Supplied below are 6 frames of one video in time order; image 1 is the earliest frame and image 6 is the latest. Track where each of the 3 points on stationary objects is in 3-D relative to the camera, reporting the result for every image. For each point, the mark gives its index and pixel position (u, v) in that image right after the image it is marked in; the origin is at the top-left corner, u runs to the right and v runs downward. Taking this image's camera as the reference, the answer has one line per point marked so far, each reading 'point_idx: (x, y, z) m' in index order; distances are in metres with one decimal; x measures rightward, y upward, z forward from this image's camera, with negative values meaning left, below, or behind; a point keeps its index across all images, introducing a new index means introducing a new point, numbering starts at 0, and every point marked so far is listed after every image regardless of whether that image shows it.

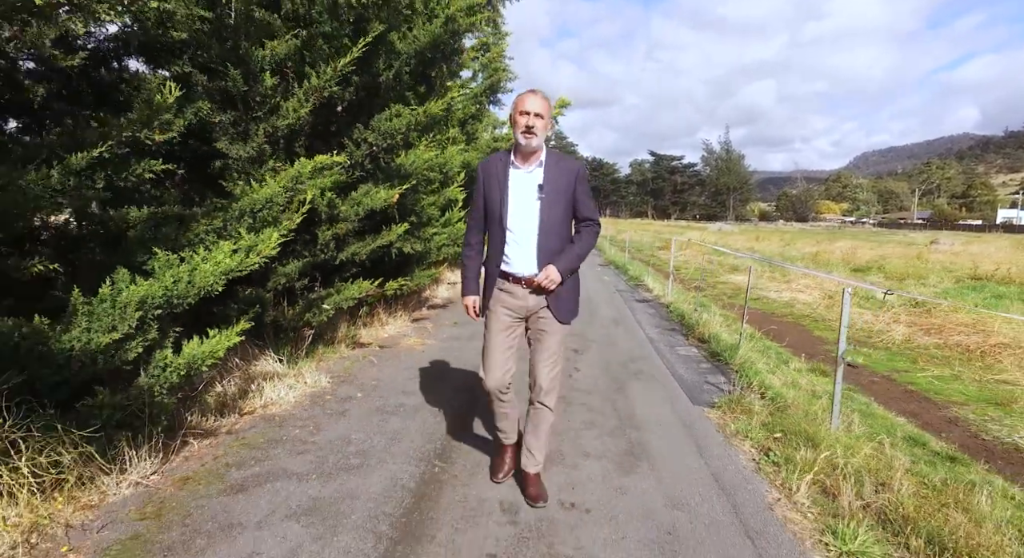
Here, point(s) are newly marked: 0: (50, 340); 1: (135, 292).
0: (-2.2, -0.3, +2.7) m
1: (-1.9, -0.1, +3.0) m
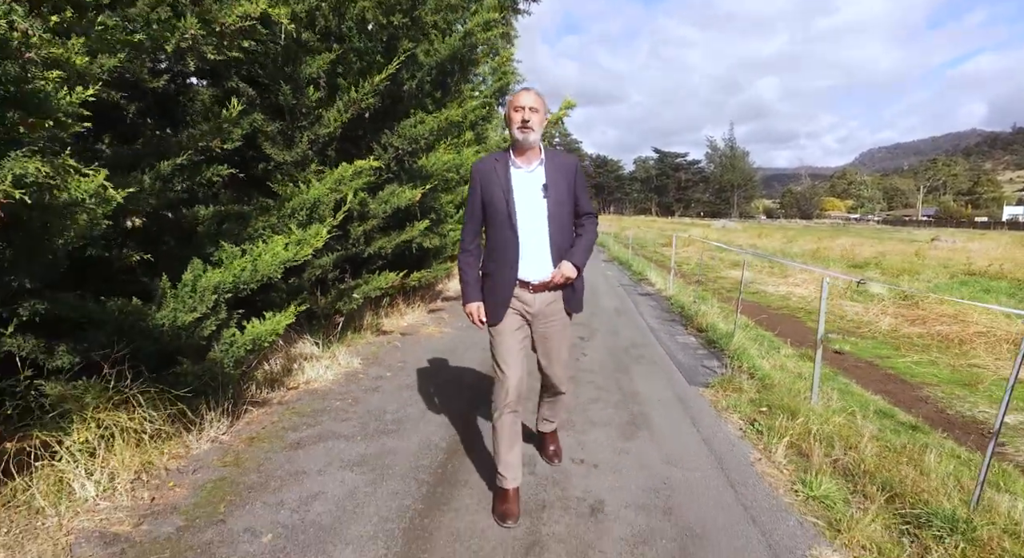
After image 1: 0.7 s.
0: (-2.1, -0.2, +3.3) m
1: (-1.8, 0.0, +3.5) m
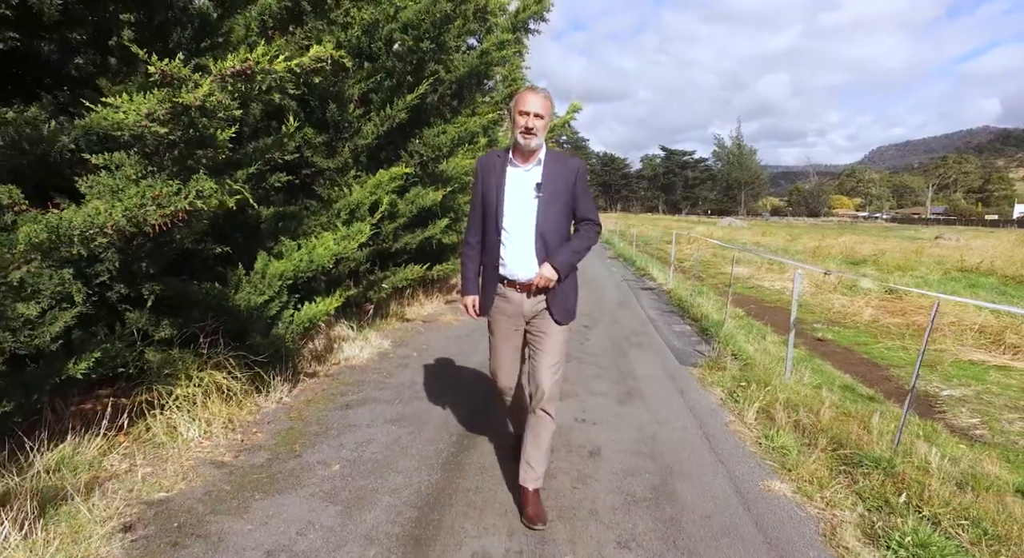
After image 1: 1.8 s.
0: (-2.0, -0.1, +4.1) m
1: (-1.7, +0.1, +4.3) m
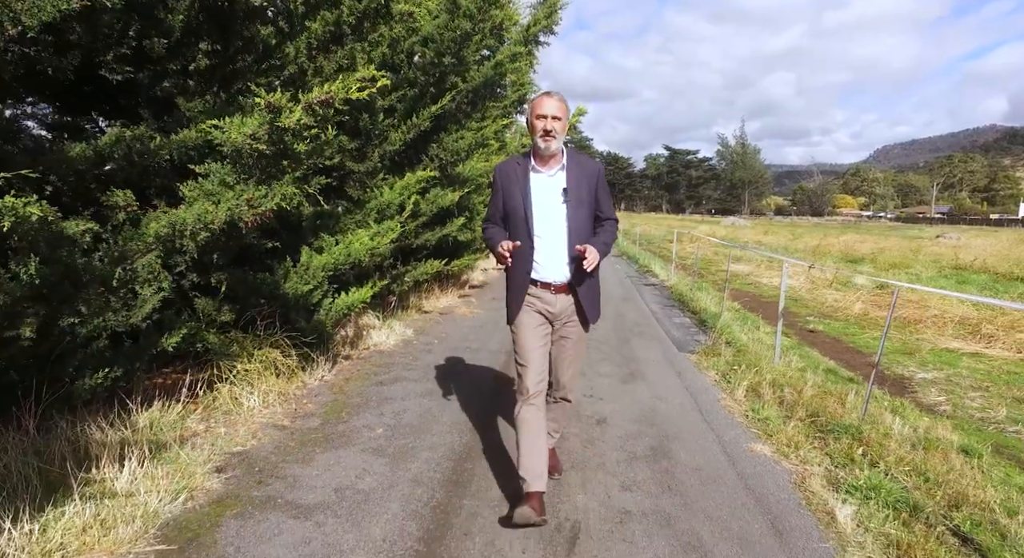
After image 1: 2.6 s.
0: (-1.8, -0.1, +4.7) m
1: (-1.6, +0.2, +4.9) m
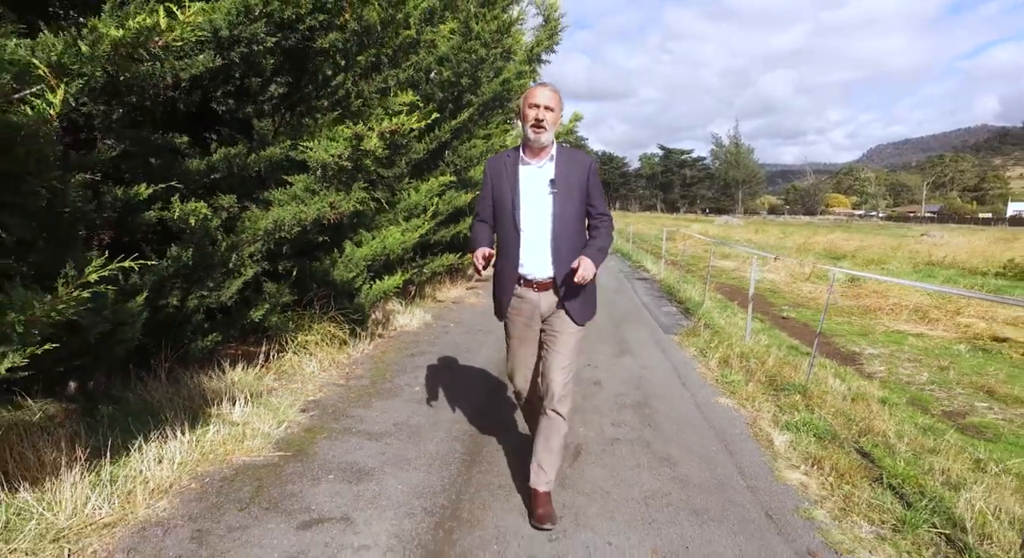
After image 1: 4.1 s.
0: (-1.7, +0.1, +5.6) m
1: (-1.5, +0.3, +5.9) m
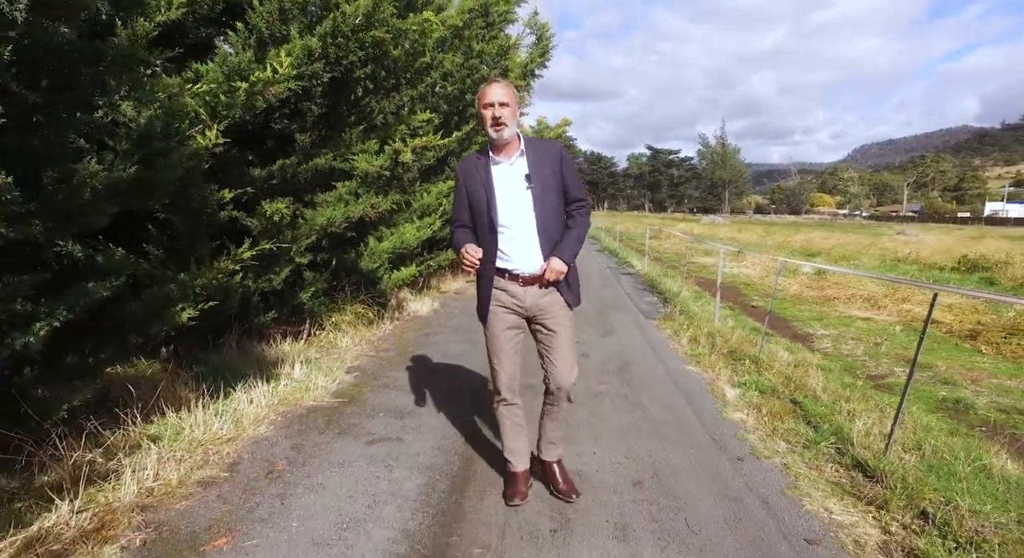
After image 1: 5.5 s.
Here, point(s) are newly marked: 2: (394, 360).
0: (-1.7, +0.2, +6.6) m
1: (-1.5, +0.4, +6.9) m
2: (-1.2, -0.8, +5.8) m
